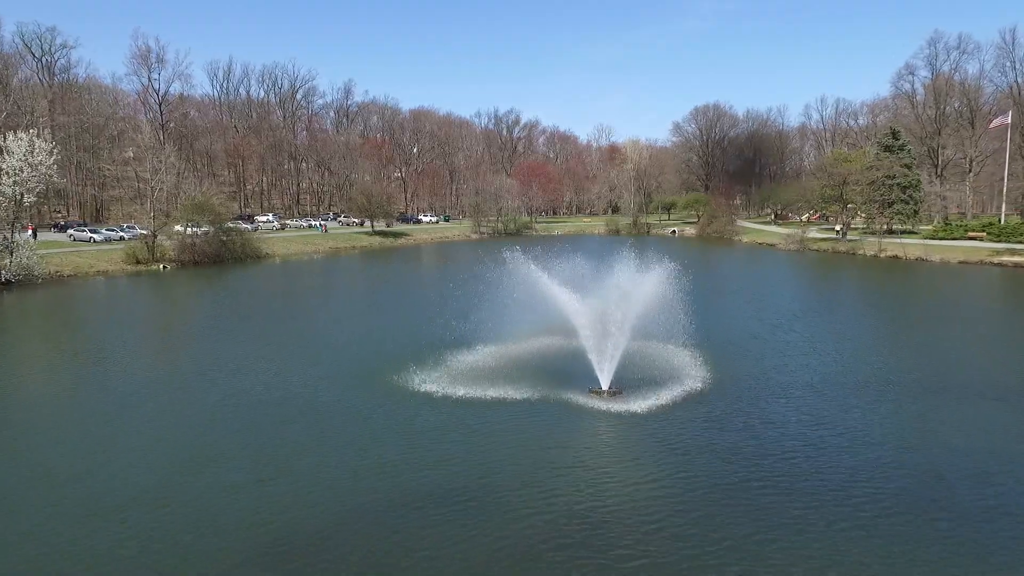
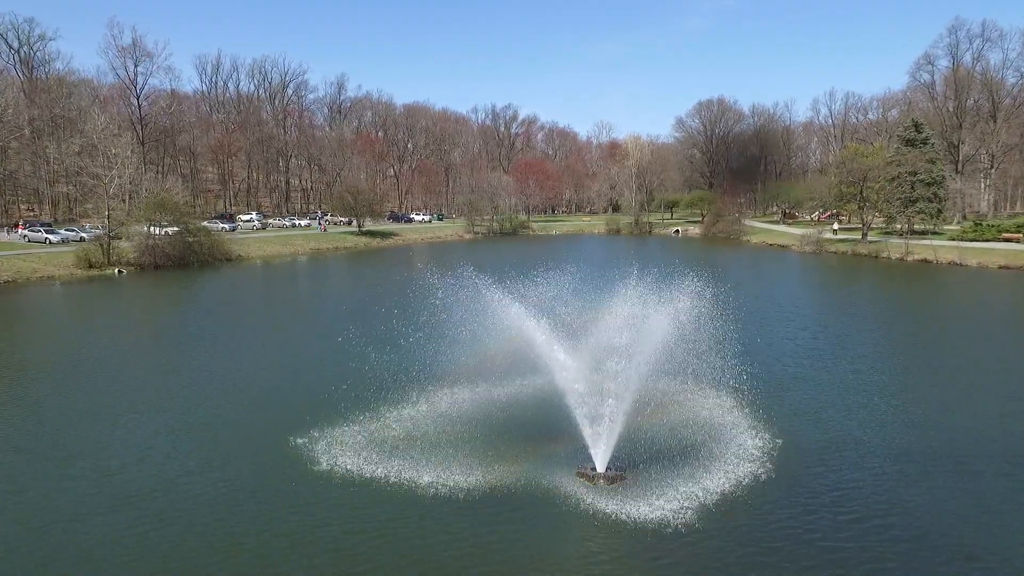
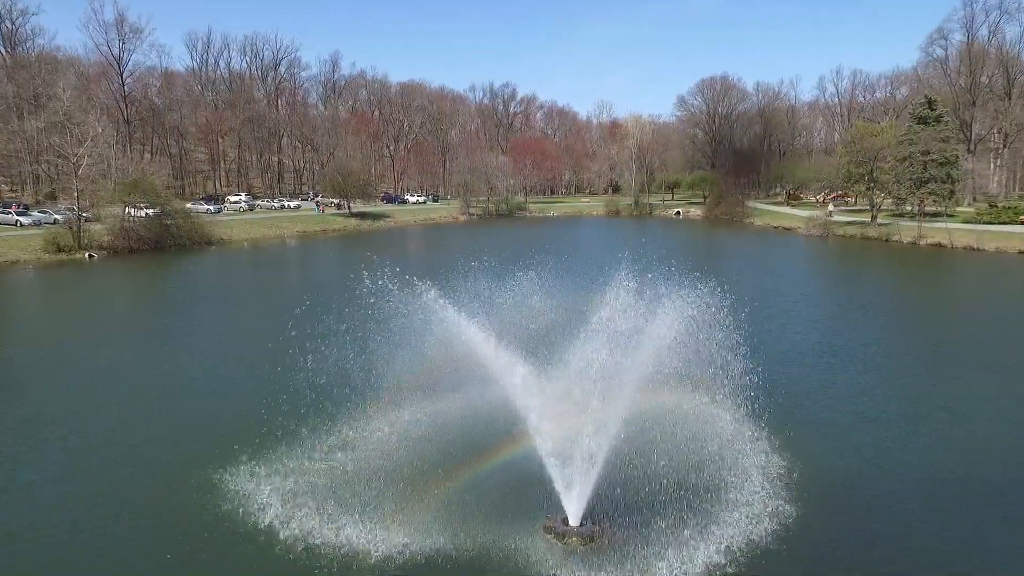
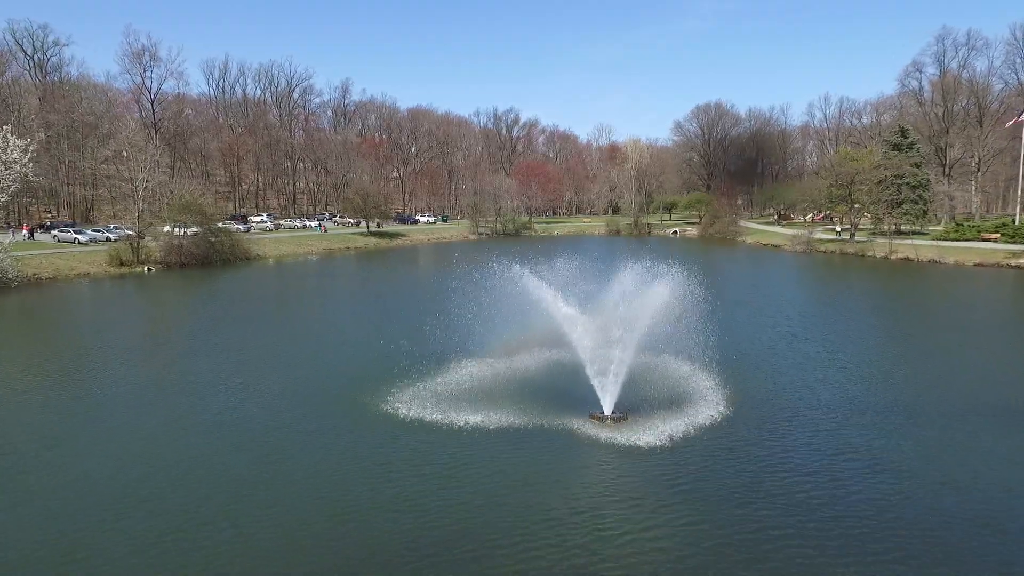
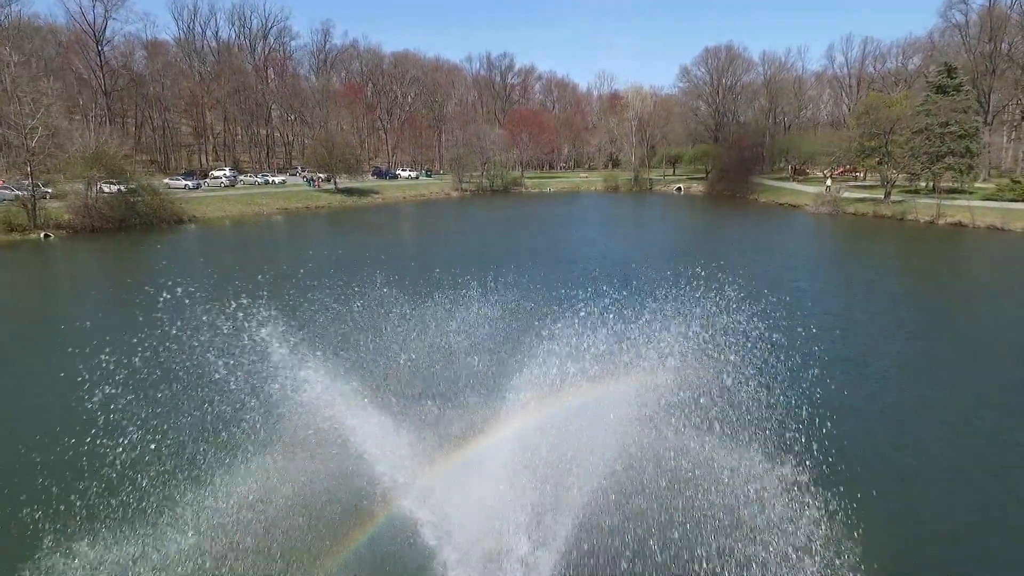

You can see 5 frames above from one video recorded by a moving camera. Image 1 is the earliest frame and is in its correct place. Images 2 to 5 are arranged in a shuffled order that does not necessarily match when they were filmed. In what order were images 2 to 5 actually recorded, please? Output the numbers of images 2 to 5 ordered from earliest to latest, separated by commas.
4, 2, 3, 5
